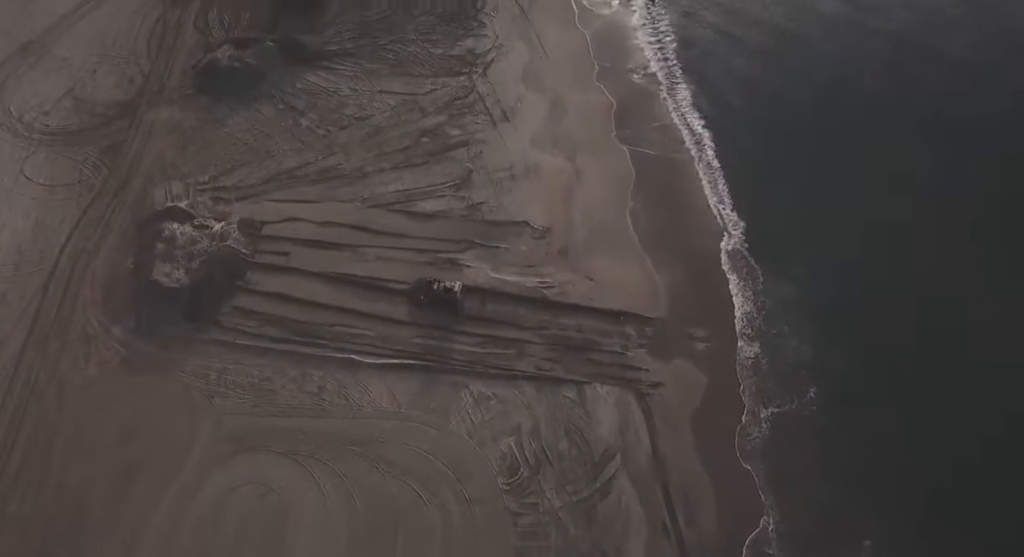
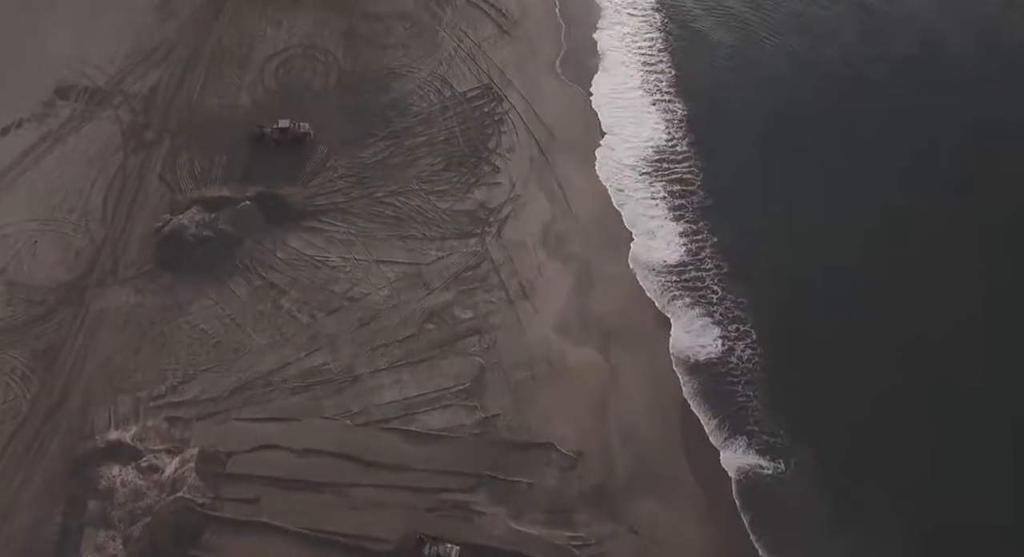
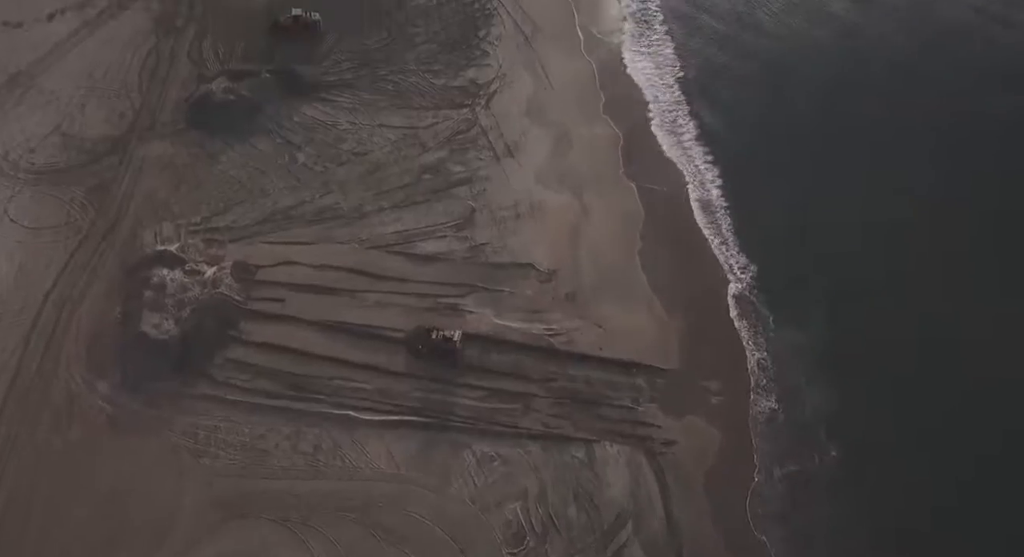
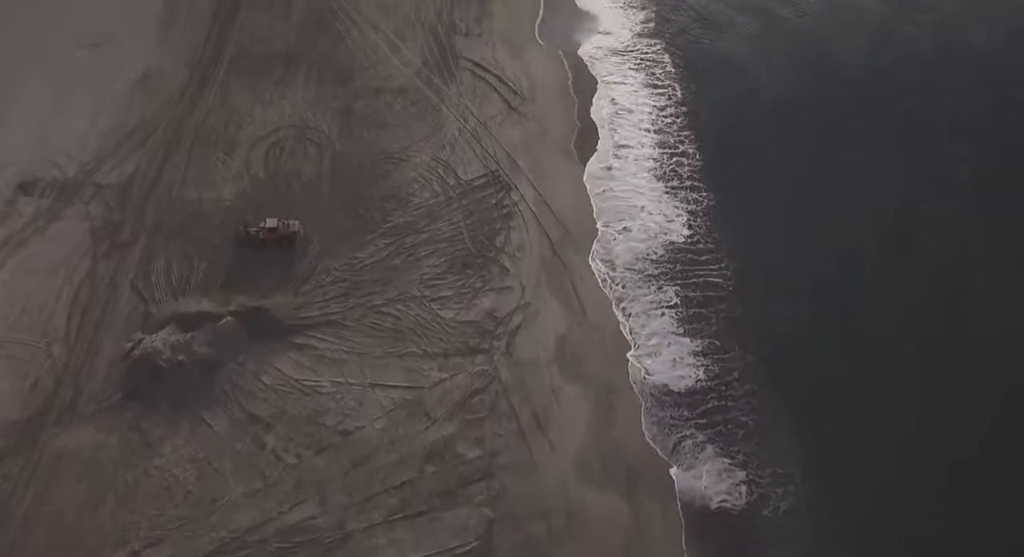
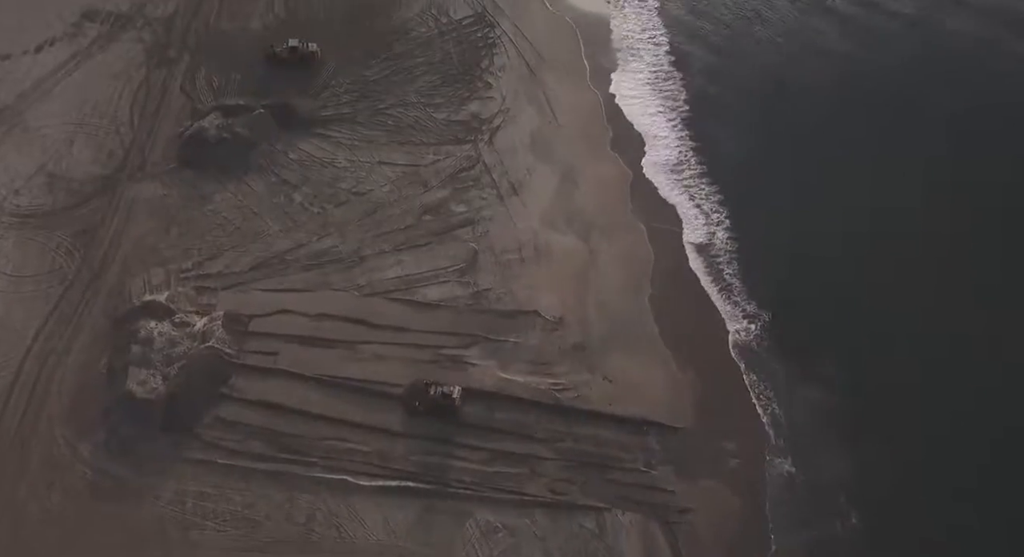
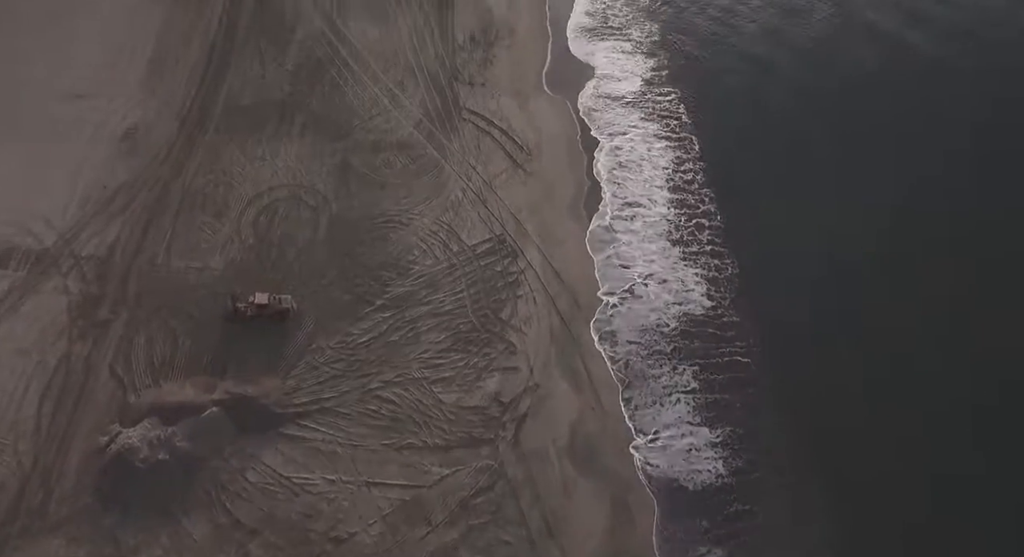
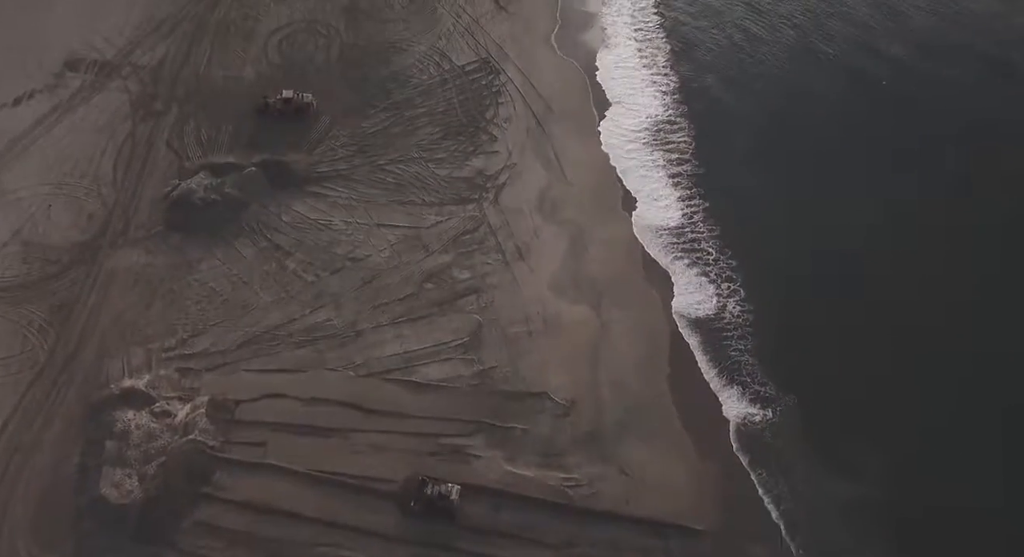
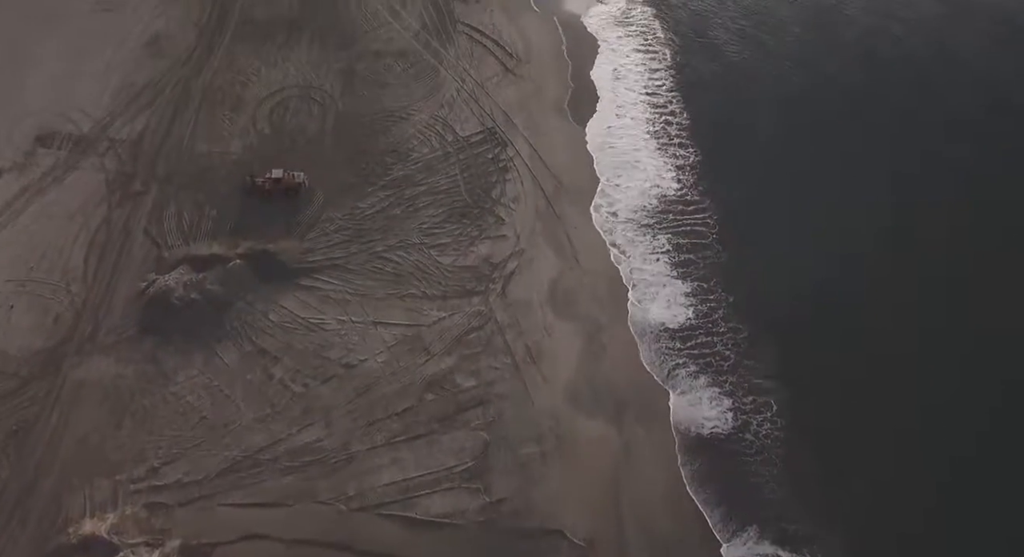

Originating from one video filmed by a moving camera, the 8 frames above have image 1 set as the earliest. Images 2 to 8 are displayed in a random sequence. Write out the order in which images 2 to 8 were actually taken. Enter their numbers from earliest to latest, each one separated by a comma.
3, 5, 7, 2, 8, 4, 6
